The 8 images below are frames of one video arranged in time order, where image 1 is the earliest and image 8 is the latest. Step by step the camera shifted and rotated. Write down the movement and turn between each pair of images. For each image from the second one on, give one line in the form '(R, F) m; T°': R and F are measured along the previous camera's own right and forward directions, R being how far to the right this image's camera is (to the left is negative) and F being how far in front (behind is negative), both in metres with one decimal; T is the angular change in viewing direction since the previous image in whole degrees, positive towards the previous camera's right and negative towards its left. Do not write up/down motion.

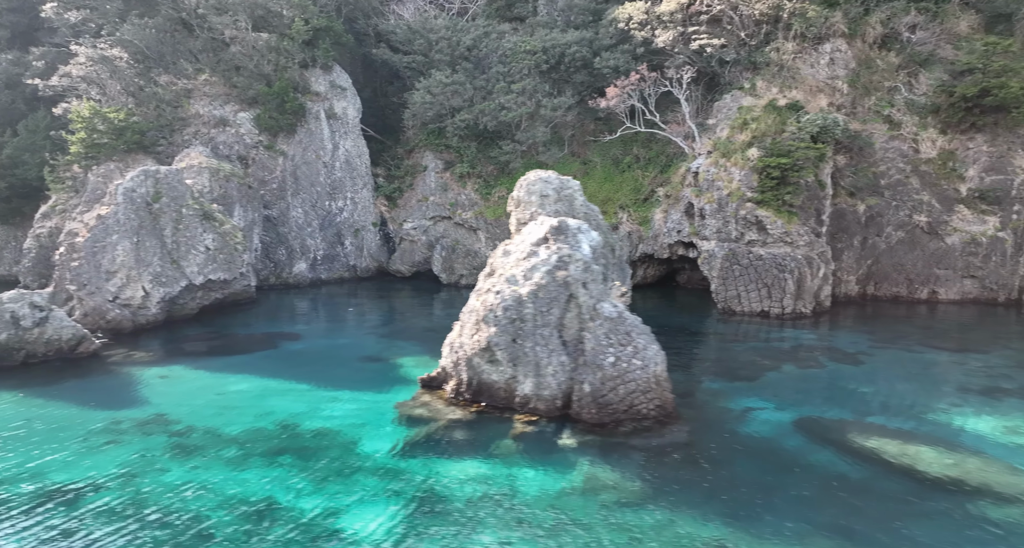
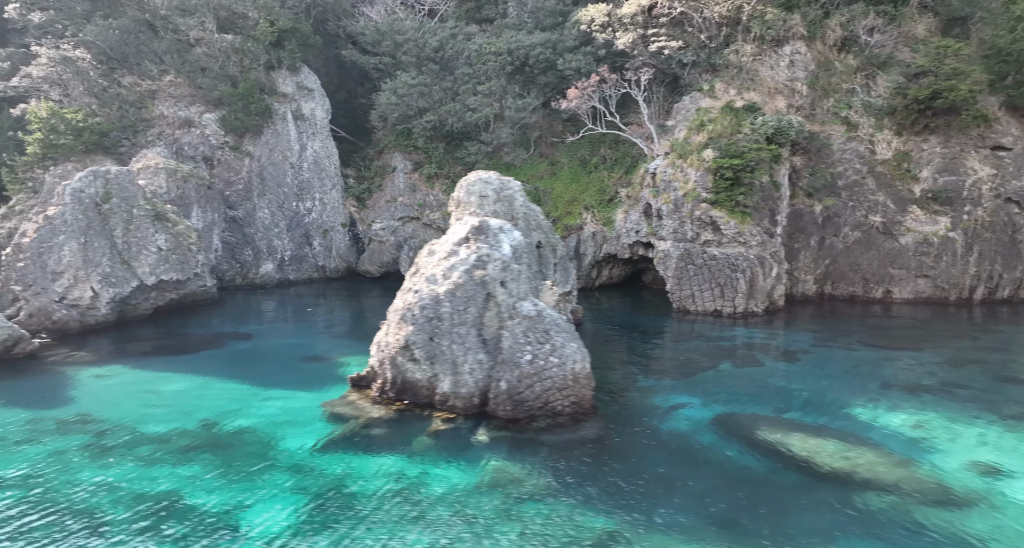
(+1.2, -0.2) m; +1°
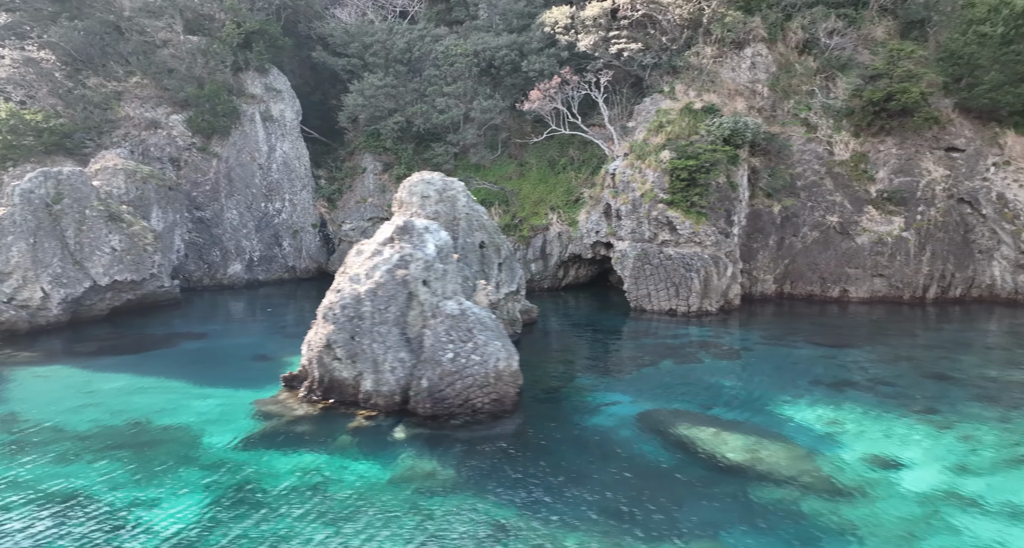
(+1.2, -0.2) m; +1°
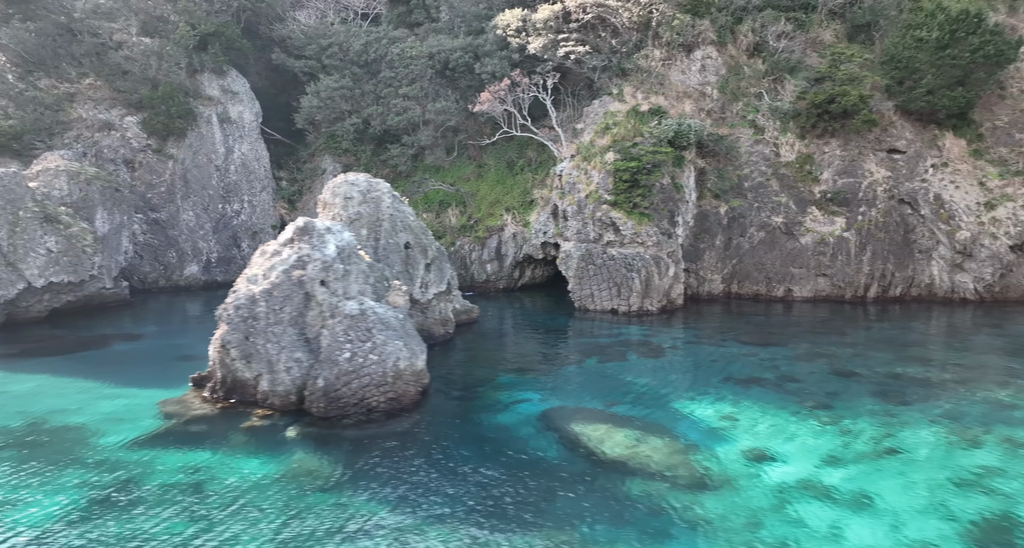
(+1.6, -0.2) m; +1°
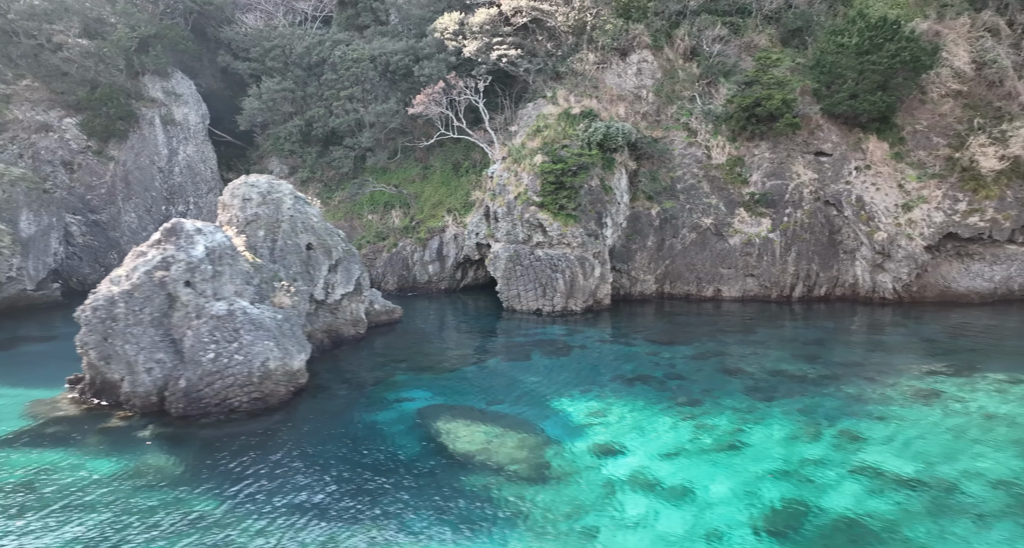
(+2.1, -0.2) m; +1°
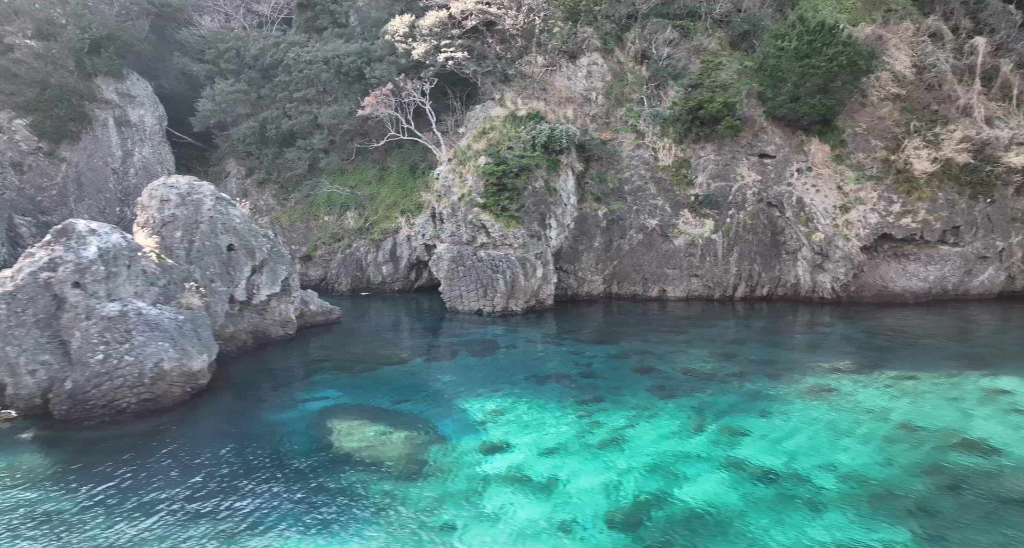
(+1.7, -0.2) m; +1°
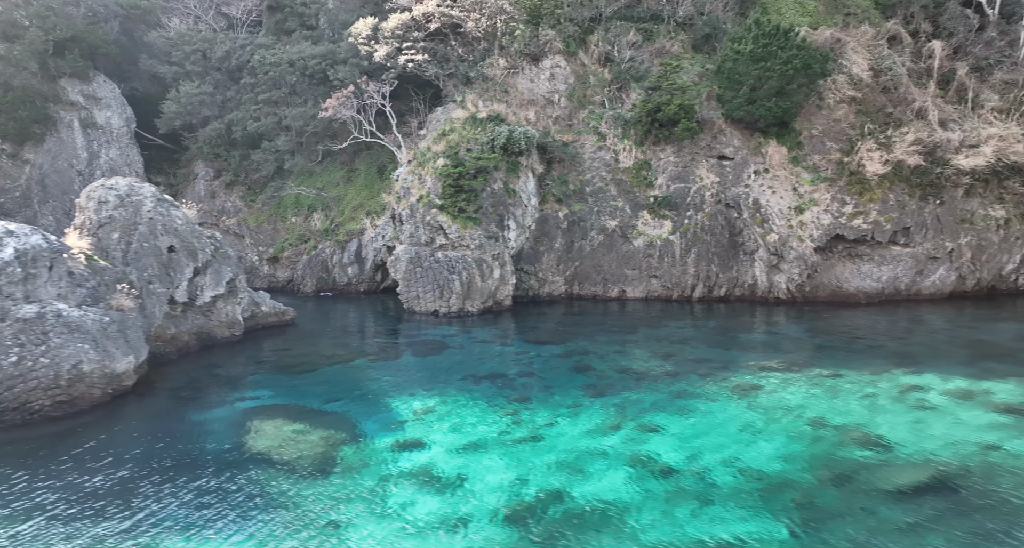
(+1.3, -0.1) m; +1°
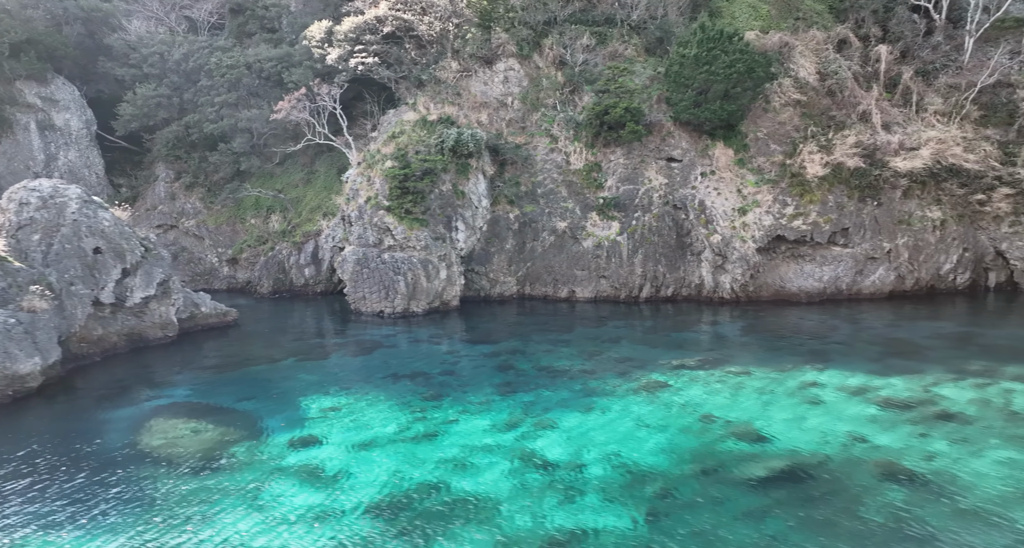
(+1.7, -0.2) m; +1°
